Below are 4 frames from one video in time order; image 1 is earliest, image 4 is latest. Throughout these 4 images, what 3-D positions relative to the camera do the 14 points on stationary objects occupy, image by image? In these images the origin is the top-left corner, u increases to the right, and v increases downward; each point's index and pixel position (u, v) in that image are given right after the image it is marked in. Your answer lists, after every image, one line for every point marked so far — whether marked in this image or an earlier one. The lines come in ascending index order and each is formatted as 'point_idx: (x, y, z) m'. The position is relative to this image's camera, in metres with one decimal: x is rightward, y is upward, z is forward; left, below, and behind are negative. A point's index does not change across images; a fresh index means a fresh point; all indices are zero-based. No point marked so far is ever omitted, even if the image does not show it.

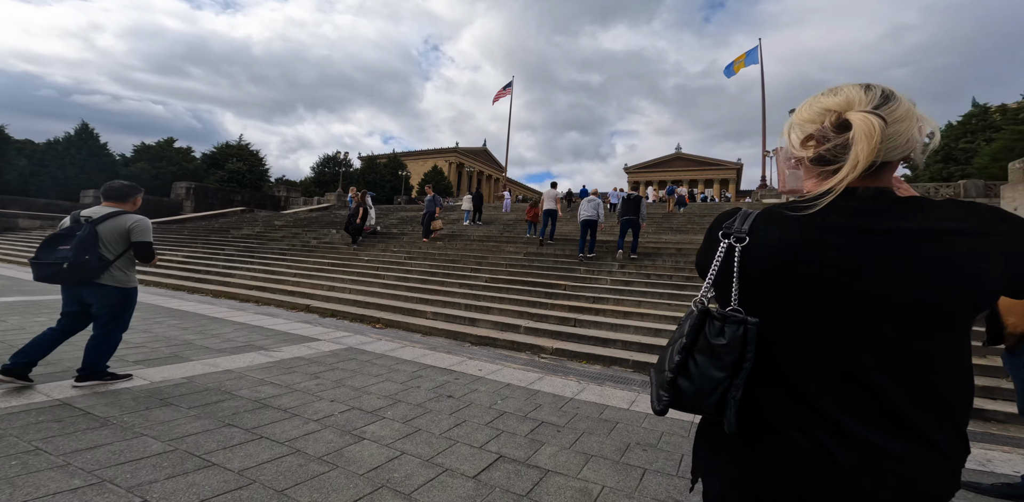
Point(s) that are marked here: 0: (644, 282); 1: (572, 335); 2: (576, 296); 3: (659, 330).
0: (+2.6, -0.6, +8.4) m
1: (+0.9, -1.2, +6.3) m
2: (+1.3, -0.8, +8.0) m
3: (+2.3, -1.2, +6.6) m
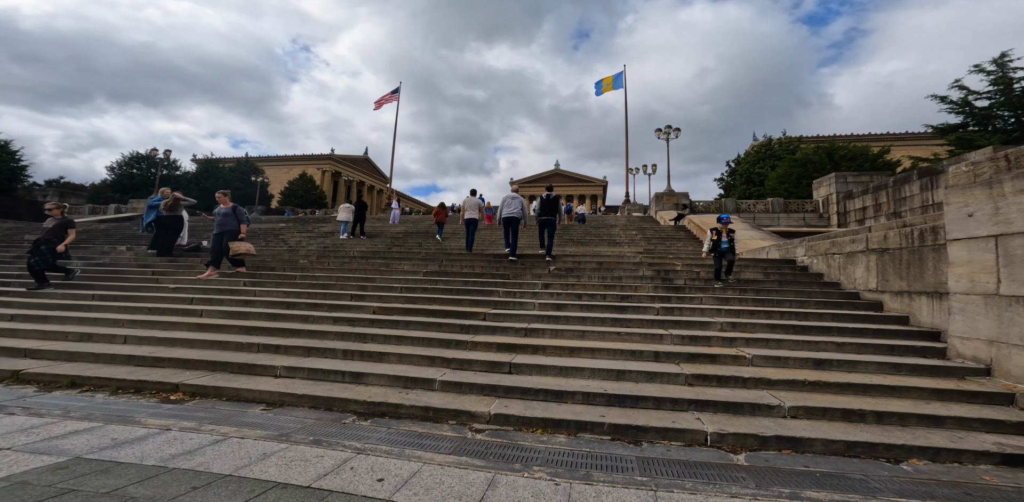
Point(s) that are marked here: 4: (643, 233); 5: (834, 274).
0: (+1.0, -0.8, +6.9) m
1: (0.0, -1.4, +4.4) m
2: (-0.1, -1.0, +6.1) m
3: (+1.3, -1.4, +5.1) m
4: (+4.6, +0.7, +15.9) m
5: (+6.2, -0.4, +8.7) m
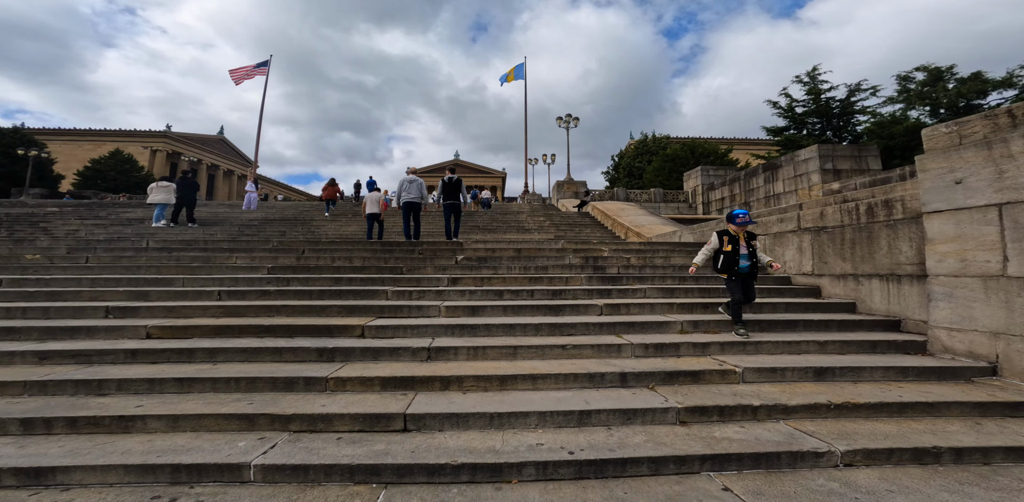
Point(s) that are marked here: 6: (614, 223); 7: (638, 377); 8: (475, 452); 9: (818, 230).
0: (-0.1, -0.6, +5.1) m
1: (-0.5, -1.2, +2.4) m
2: (-1.0, -0.9, +4.0) m
3: (+0.6, -1.2, +3.4) m
4: (+1.1, +1.0, +14.6) m
5: (+4.5, -0.1, +8.1) m
6: (+3.1, +0.9, +13.8) m
7: (+1.1, -1.1, +3.9) m
8: (-0.3, -1.2, +2.5) m
9: (+4.5, +0.3, +6.6) m
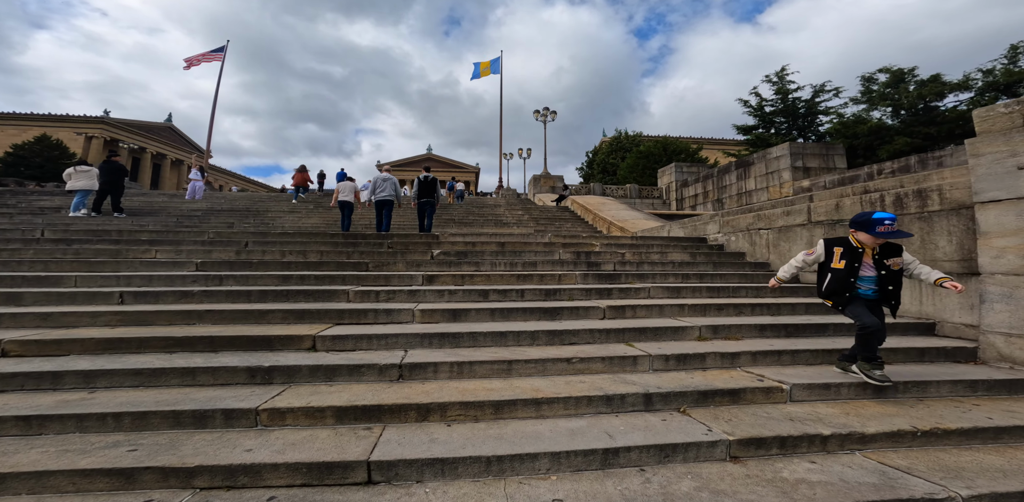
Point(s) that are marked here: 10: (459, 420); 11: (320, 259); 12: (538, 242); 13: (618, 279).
0: (-0.2, -0.6, +4.2) m
1: (-0.4, -1.2, +1.5) m
2: (-1.1, -0.8, +3.1) m
3: (+0.6, -1.1, +2.6) m
4: (+0.4, +1.2, +13.8) m
5: (+4.2, 0.0, +7.5) m
6: (+2.5, +1.0, +13.1) m
7: (+1.1, -1.0, +3.1) m
8: (-0.2, -1.2, +1.6) m
9: (+4.3, +0.4, +6.0) m
10: (-0.3, -1.1, +2.9) m
11: (-2.3, -0.1, +5.2) m
12: (+0.4, +0.1, +7.4) m
13: (+1.4, -0.4, +5.7) m
